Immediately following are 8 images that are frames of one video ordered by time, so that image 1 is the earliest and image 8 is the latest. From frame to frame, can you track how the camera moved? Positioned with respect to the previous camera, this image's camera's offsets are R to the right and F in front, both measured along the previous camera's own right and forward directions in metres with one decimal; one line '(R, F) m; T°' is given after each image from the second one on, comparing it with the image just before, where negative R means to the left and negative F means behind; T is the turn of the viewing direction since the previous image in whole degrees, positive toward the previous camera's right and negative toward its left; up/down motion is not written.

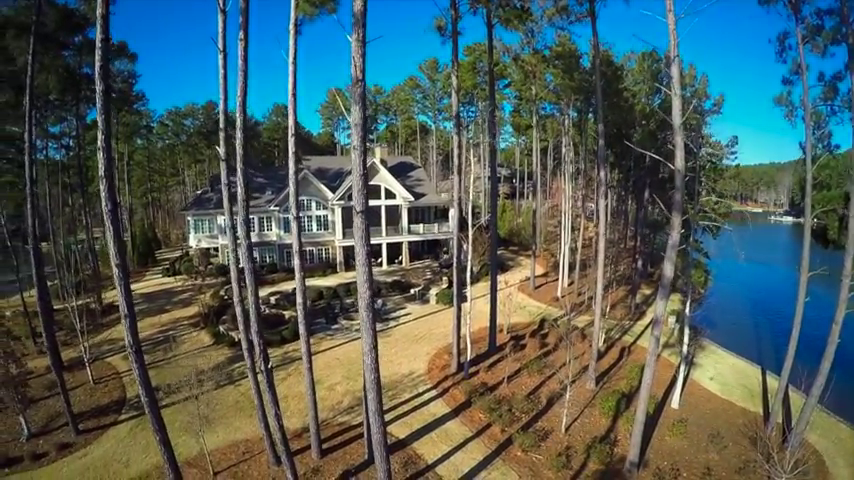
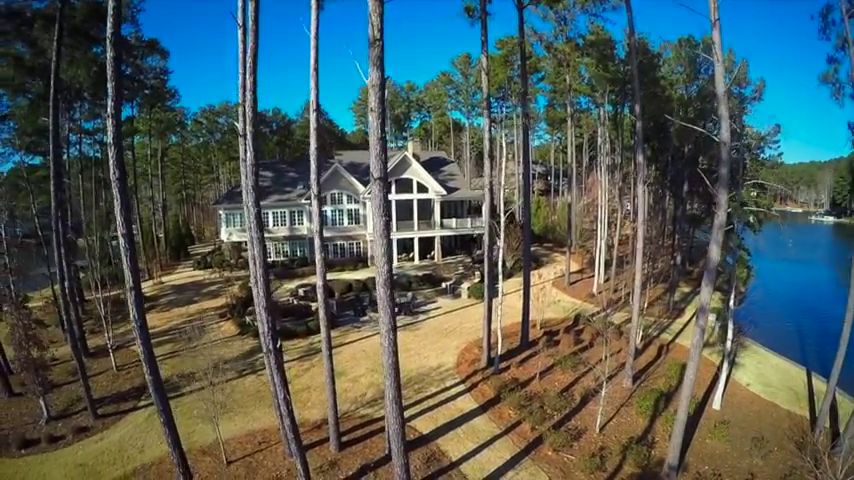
(+0.2, +0.5) m; -4°
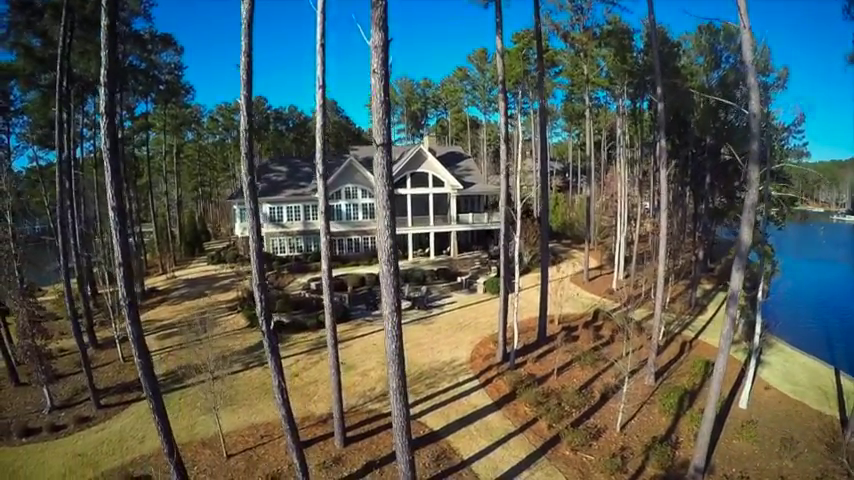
(+0.1, +0.5) m; -2°
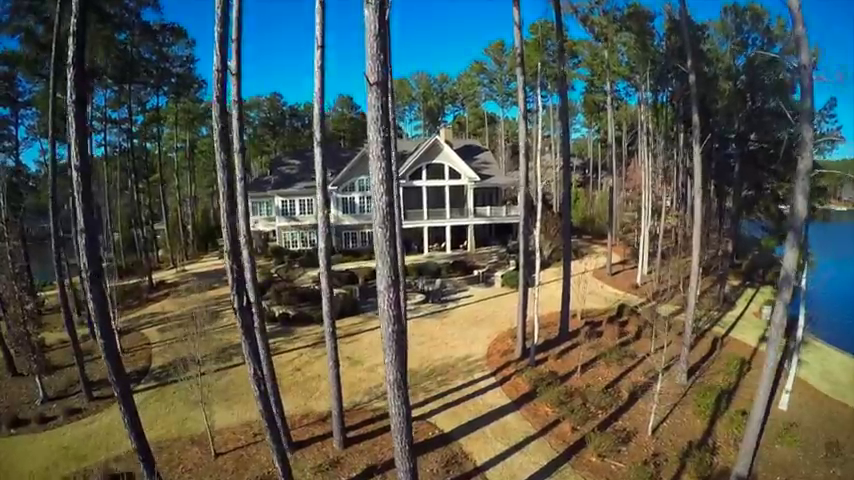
(+0.1, +0.9) m; -2°
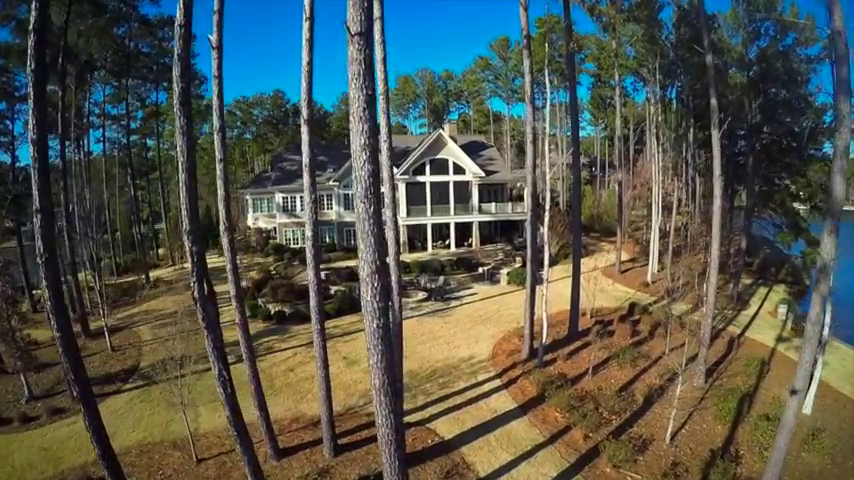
(+0.1, +0.7) m; -1°
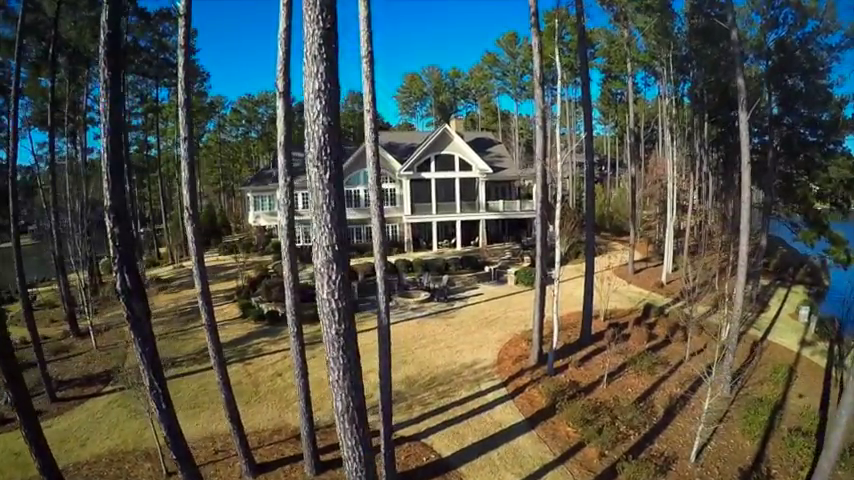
(+0.2, +0.9) m; -1°
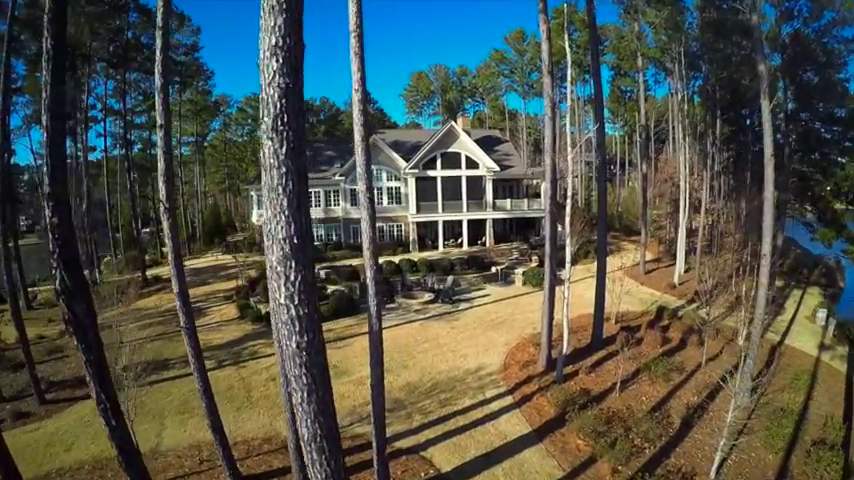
(+0.1, +0.5) m; -1°
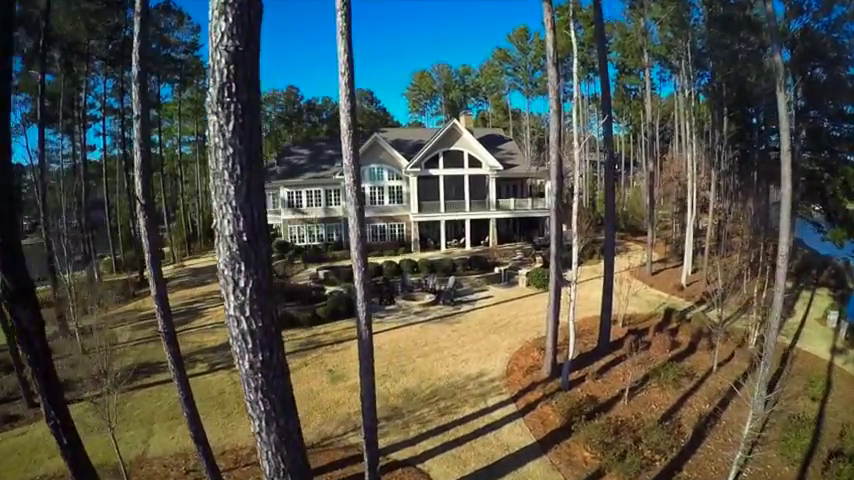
(+0.1, +0.4) m; 0°
